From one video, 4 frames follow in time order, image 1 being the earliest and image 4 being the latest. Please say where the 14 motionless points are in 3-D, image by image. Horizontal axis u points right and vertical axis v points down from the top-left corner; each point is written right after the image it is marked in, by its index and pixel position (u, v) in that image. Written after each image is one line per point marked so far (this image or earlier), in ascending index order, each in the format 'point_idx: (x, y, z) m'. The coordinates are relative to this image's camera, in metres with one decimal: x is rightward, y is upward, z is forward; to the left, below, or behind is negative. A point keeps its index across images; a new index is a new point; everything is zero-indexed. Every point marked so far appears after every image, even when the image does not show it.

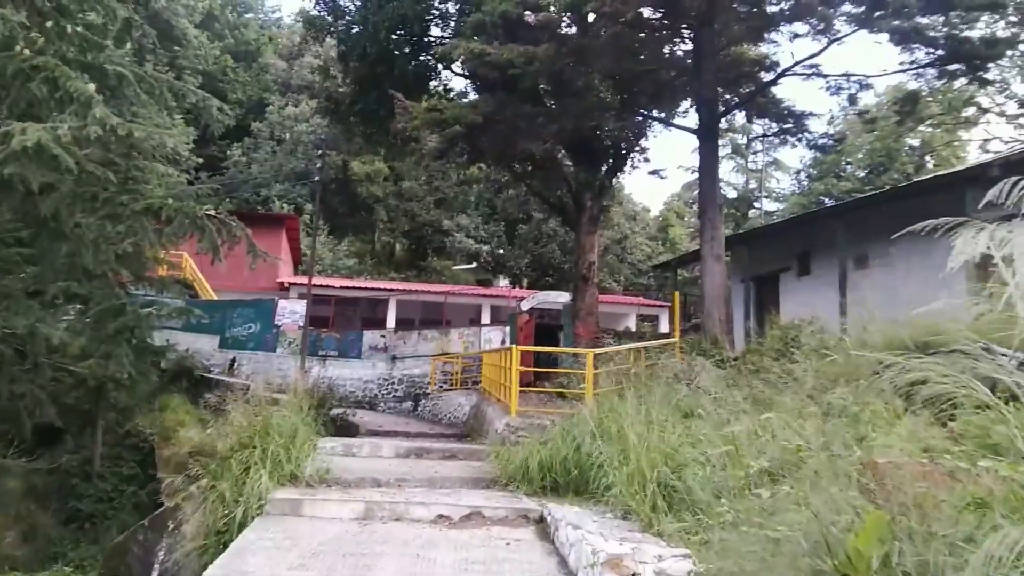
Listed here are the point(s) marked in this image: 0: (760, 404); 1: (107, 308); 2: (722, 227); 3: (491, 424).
0: (+1.5, -0.7, +5.3) m
1: (-3.0, -0.1, +6.6) m
2: (+2.5, +0.7, +10.5) m
3: (-0.2, -1.4, +9.0) m
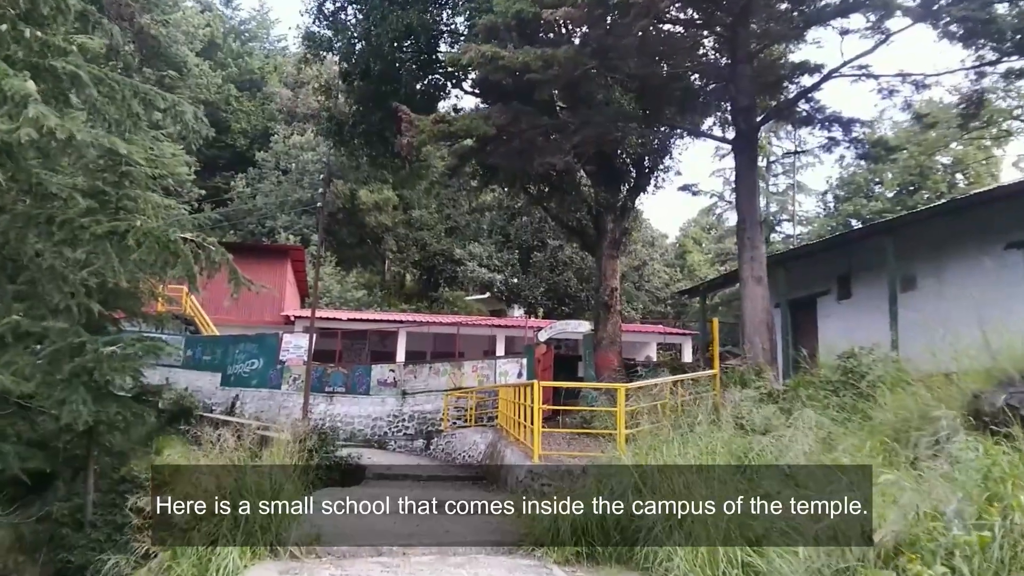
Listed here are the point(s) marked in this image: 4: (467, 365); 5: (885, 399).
0: (+1.6, -0.8, +4.3) m
1: (-2.9, -0.4, +5.8) m
2: (+2.7, +0.5, +9.6) m
3: (0.0, -1.6, +8.0) m
4: (-0.8, -1.3, +15.5) m
5: (+2.2, -0.7, +5.3) m
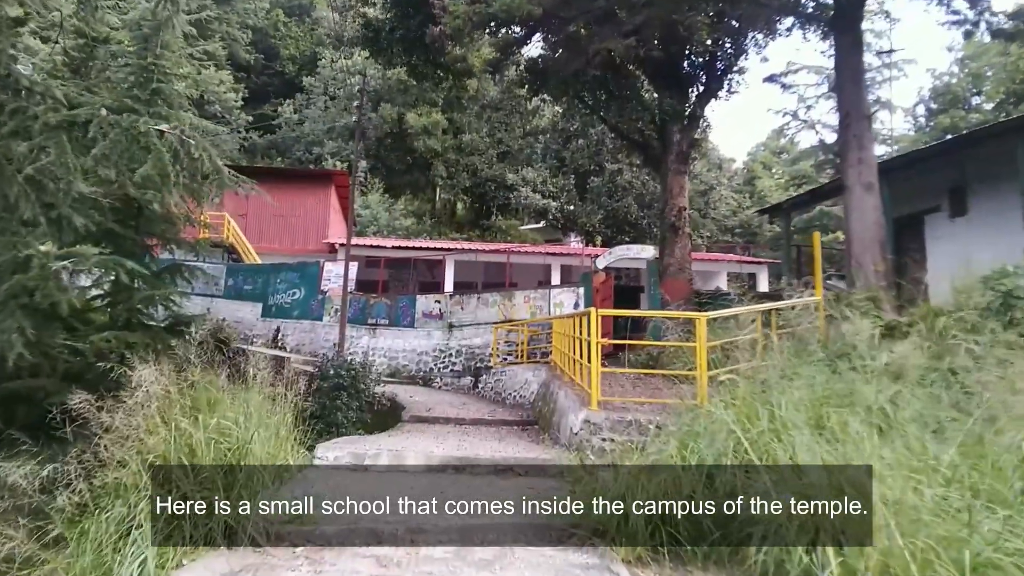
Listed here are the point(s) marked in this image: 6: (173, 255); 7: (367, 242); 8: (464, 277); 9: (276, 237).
0: (+1.8, -0.4, +2.9) m
1: (-2.6, +0.1, +4.6) m
2: (+3.2, +1.2, +8.0) m
3: (+0.4, -1.0, +6.8) m
4: (+0.1, -0.1, +14.2) m
5: (+2.4, -0.2, +3.9) m
6: (-2.6, +0.3, +7.0) m
7: (-2.7, +0.8, +16.5) m
8: (-1.0, +0.2, +18.6) m
9: (-4.9, +1.1, +18.8) m
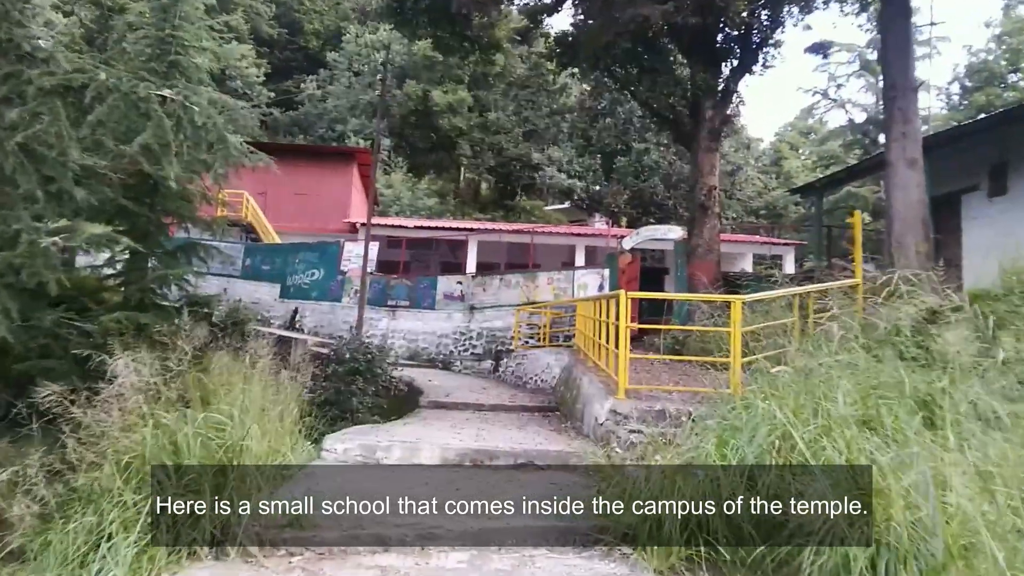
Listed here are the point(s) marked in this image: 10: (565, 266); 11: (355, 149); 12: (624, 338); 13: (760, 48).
0: (+1.8, -0.4, +2.5) m
1: (-2.5, +0.2, +4.3) m
2: (+3.4, +1.4, +7.5) m
3: (+0.5, -0.8, +6.4) m
4: (+0.4, +0.2, +13.8) m
5: (+2.5, -0.1, +3.5) m
6: (-2.4, +0.4, +6.7) m
7: (-2.3, +1.2, +16.2) m
8: (-0.5, +0.6, +18.3) m
9: (-4.5, +1.5, +18.5) m
10: (+1.1, +0.5, +18.2) m
11: (-3.3, +2.8, +18.5) m
12: (+0.7, -0.3, +5.9) m
13: (+3.1, +3.0, +11.2) m
